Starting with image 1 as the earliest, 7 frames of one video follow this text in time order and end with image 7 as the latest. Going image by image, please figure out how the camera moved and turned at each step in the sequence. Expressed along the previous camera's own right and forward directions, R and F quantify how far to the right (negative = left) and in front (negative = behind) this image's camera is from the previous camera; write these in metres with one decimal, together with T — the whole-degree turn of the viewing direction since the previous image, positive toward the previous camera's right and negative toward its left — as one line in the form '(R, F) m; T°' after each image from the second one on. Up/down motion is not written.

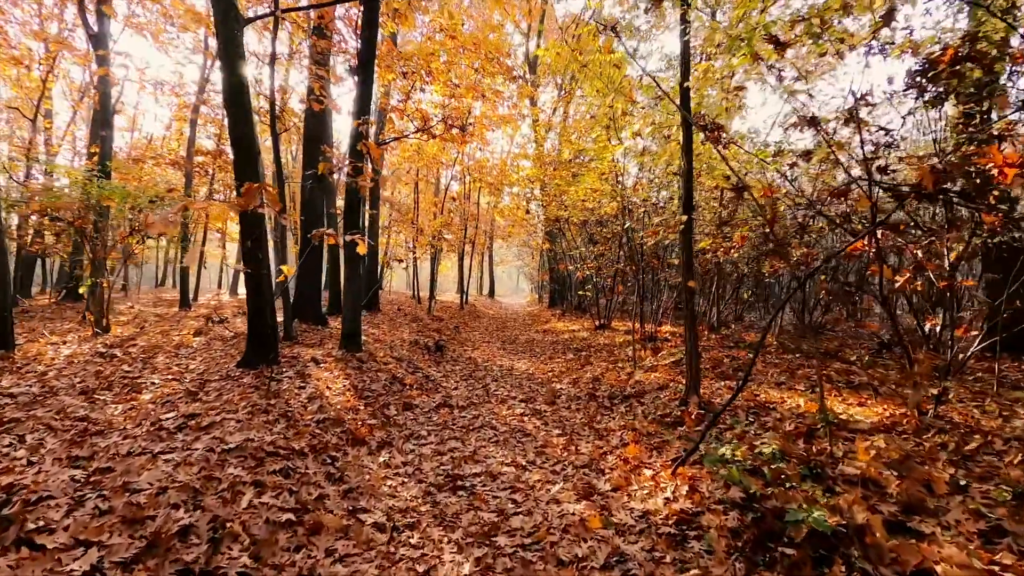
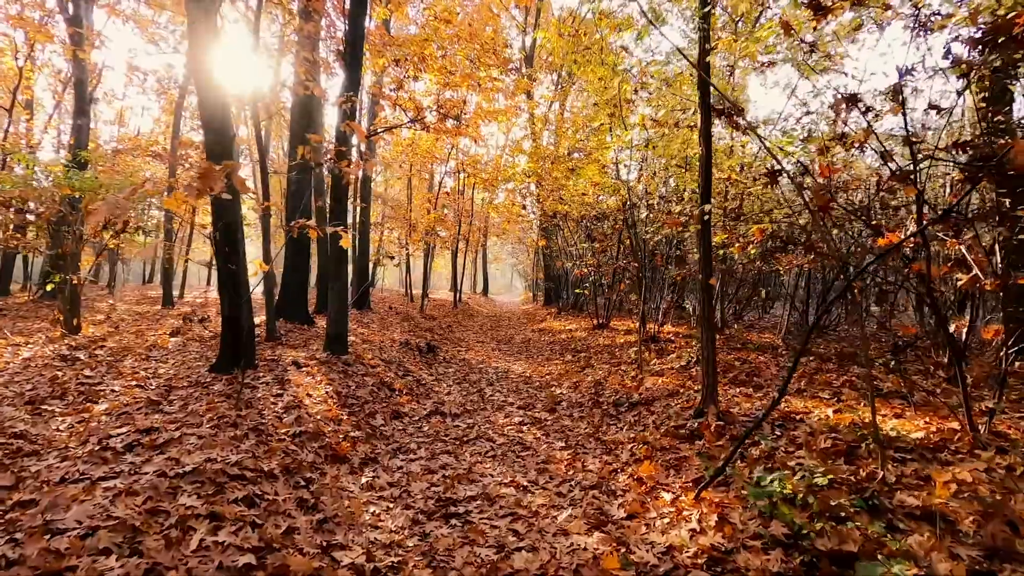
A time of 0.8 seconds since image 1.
(-0.1, +0.6) m; +1°
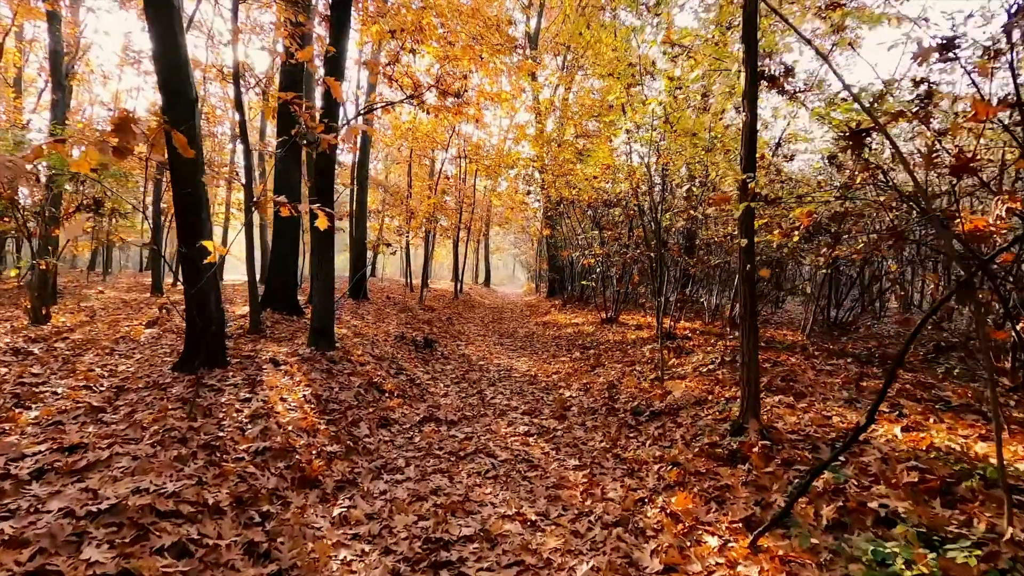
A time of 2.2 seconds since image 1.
(0.0, +0.9) m; 0°
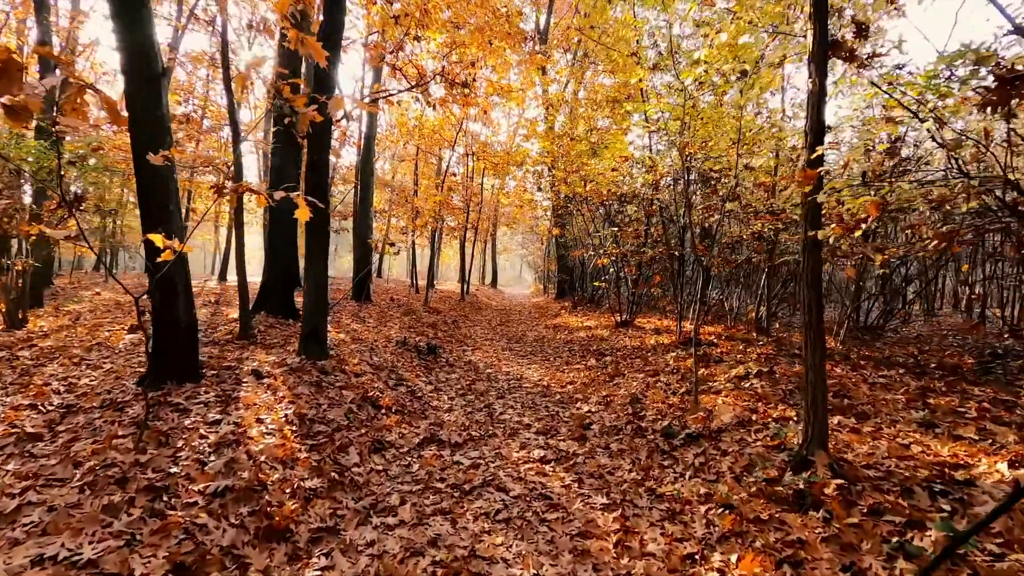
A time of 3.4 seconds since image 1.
(-0.1, +0.8) m; -1°
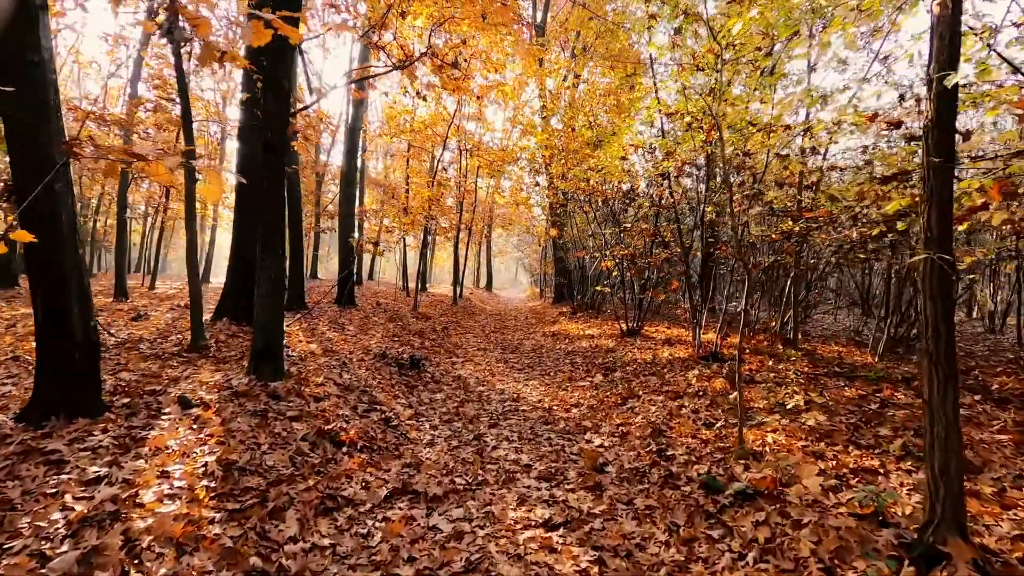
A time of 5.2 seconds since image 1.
(0.0, +1.2) m; +1°
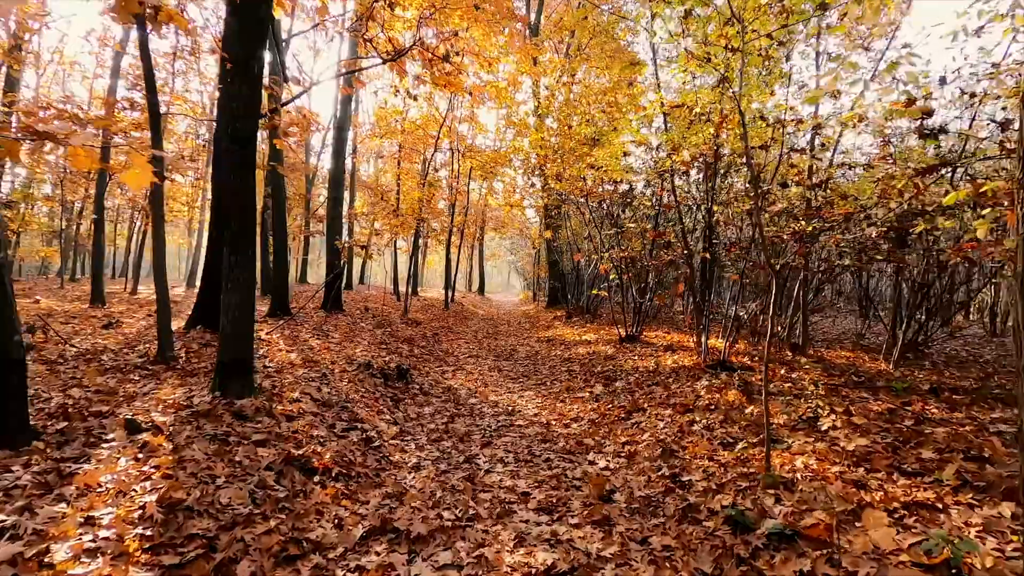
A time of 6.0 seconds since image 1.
(0.0, +0.6) m; +1°
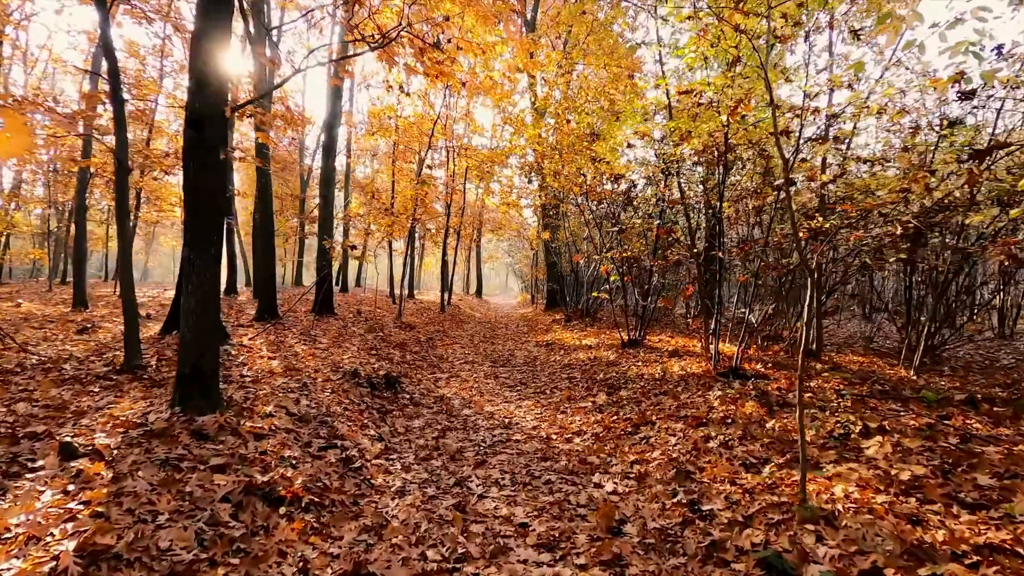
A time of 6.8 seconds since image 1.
(0.0, +0.5) m; 0°
